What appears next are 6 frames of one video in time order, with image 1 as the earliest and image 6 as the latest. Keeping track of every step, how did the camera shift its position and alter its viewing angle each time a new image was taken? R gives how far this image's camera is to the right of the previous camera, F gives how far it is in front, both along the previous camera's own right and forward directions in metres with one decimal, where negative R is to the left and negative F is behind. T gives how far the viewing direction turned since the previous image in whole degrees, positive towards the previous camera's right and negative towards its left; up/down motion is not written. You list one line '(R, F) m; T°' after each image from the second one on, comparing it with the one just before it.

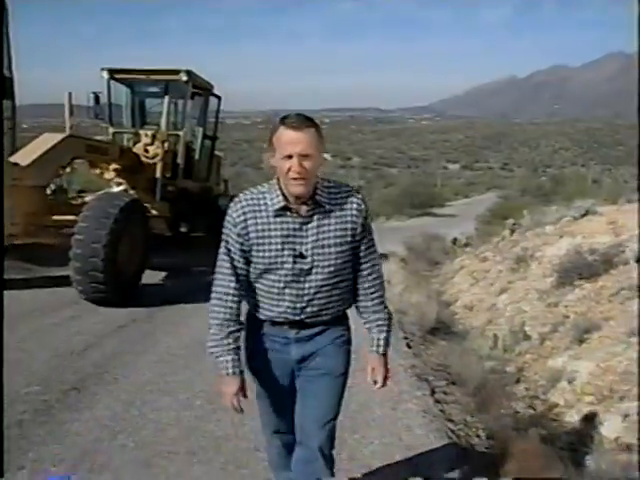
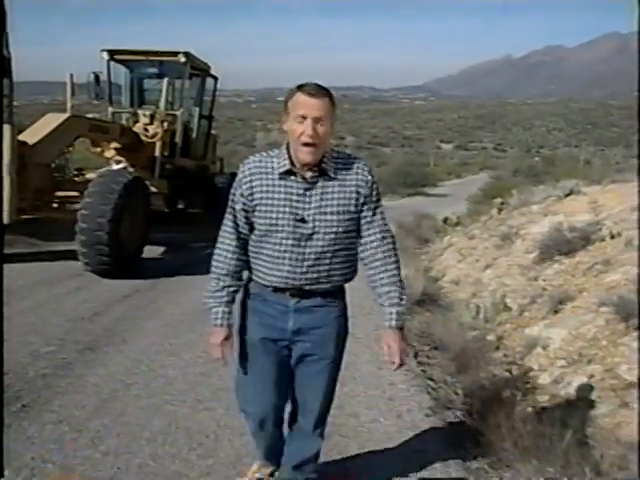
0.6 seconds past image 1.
(0.0, -0.6) m; +1°
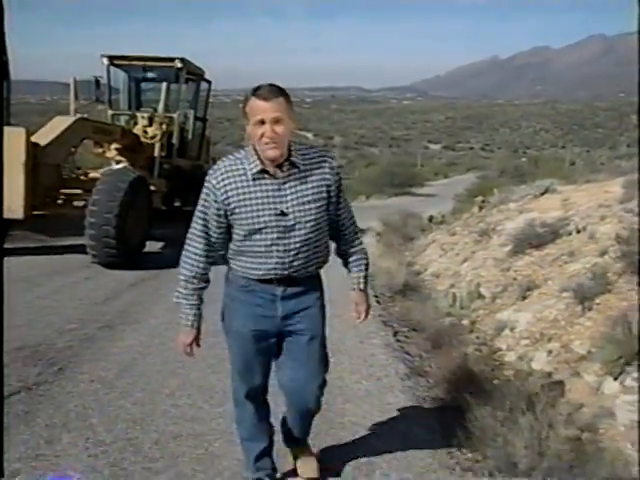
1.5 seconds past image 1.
(0.0, -1.0) m; +1°
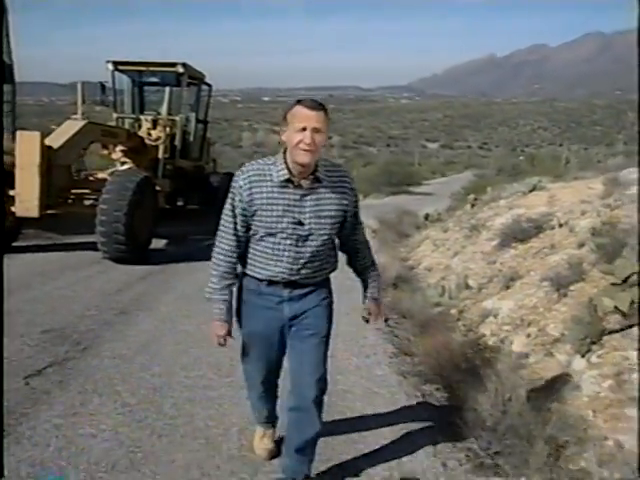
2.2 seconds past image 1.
(0.0, -0.8) m; 0°
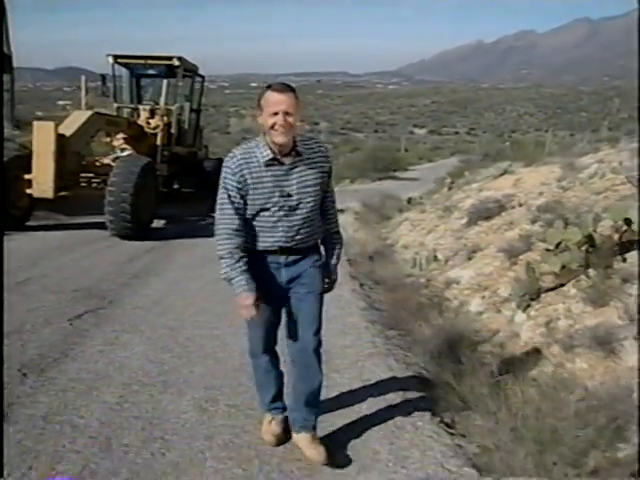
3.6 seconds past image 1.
(+0.1, -1.5) m; +1°
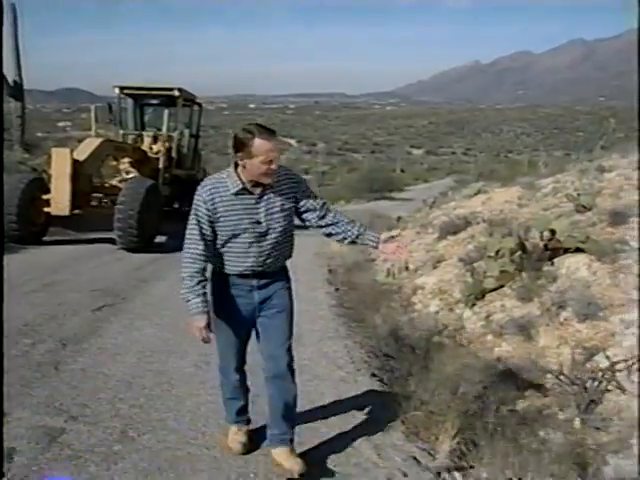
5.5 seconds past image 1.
(+0.3, -1.8) m; 0°
